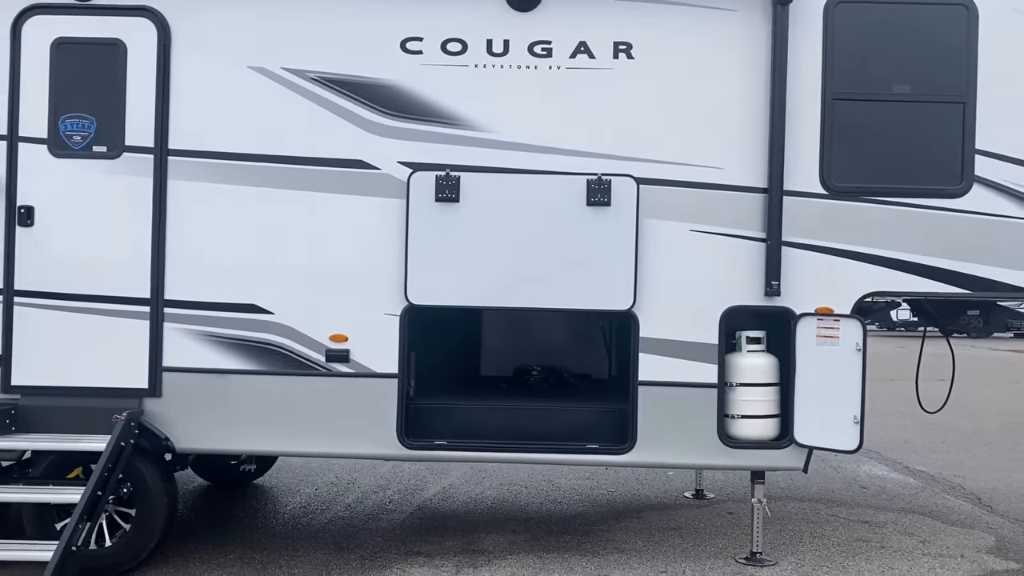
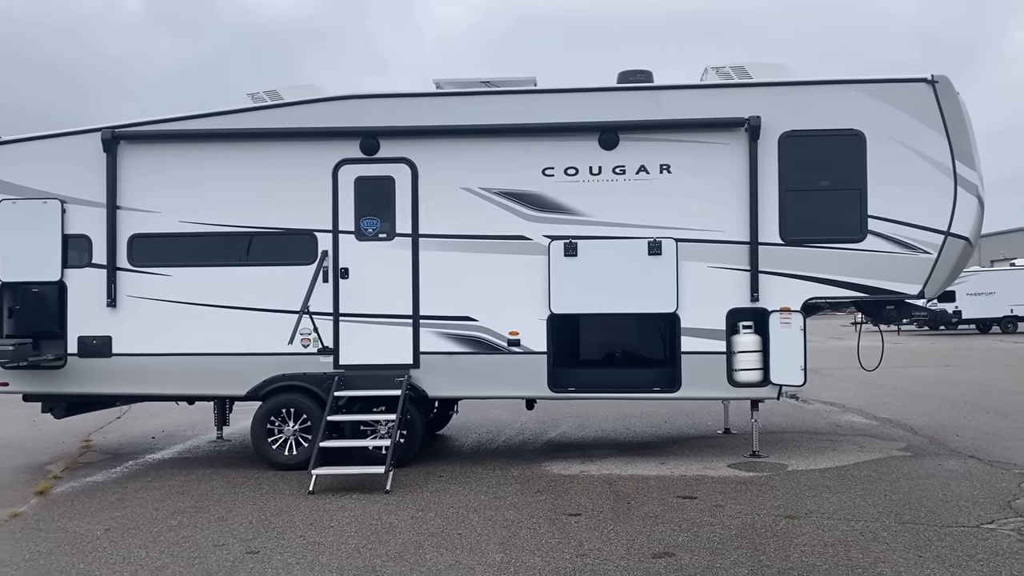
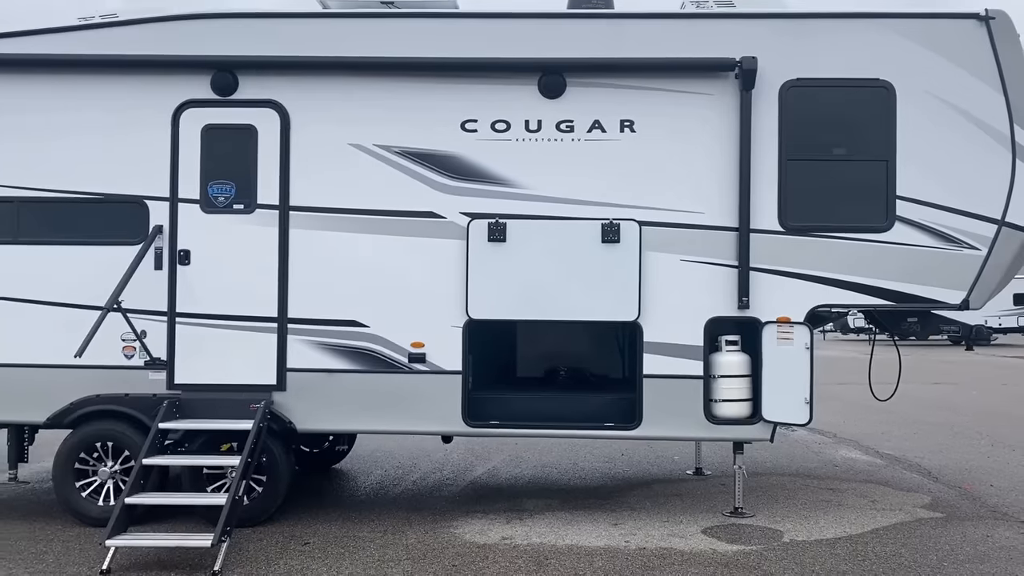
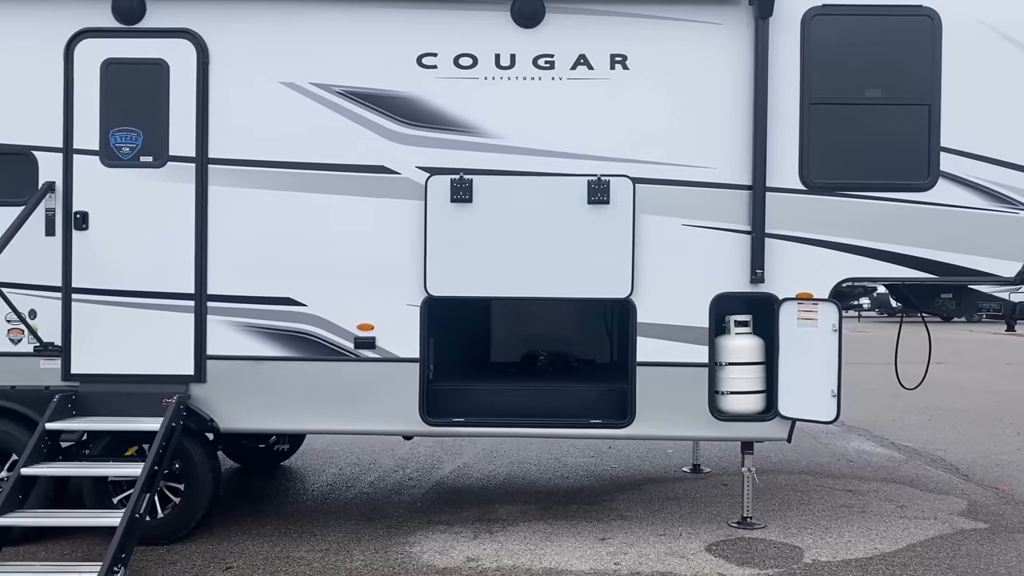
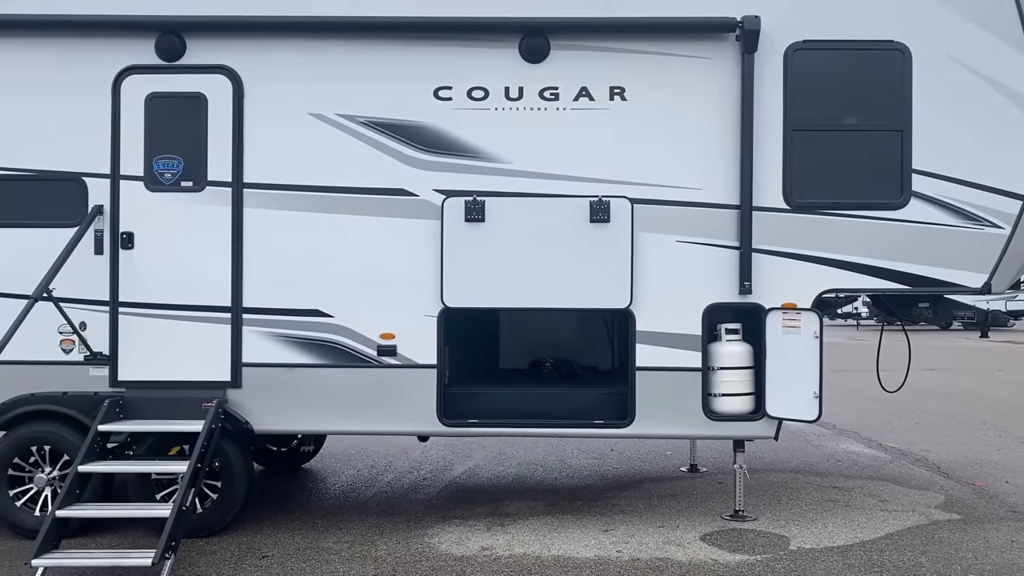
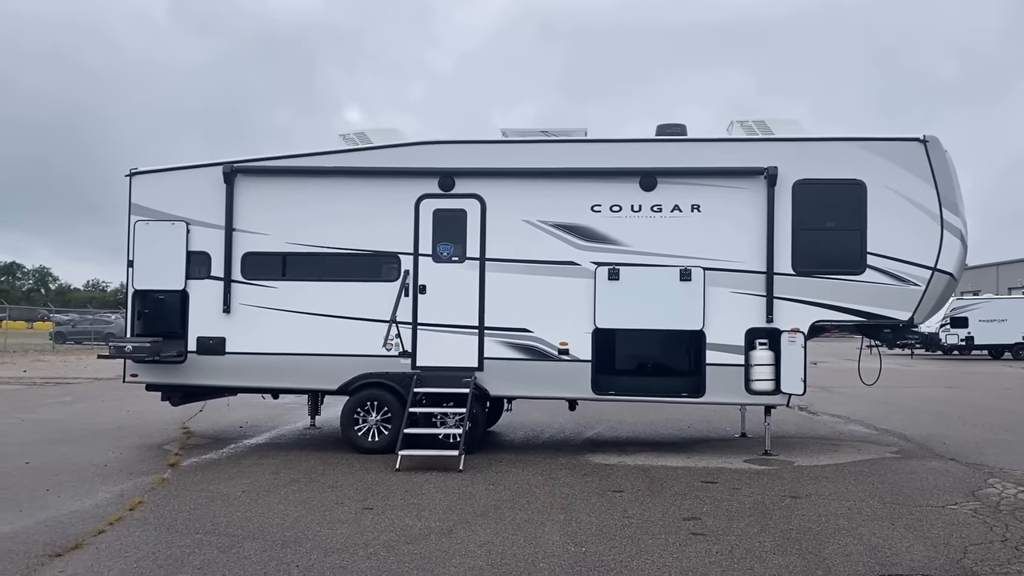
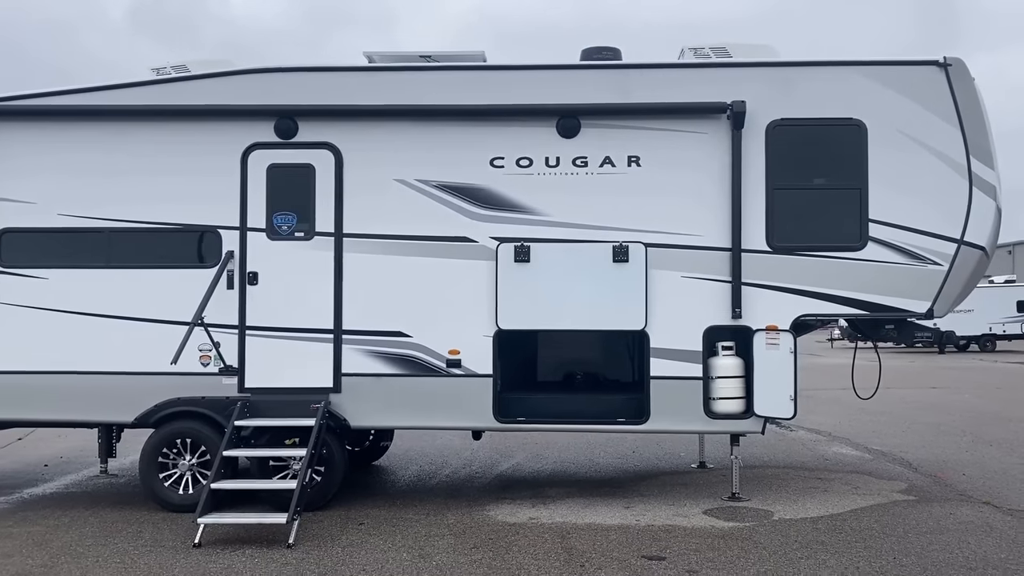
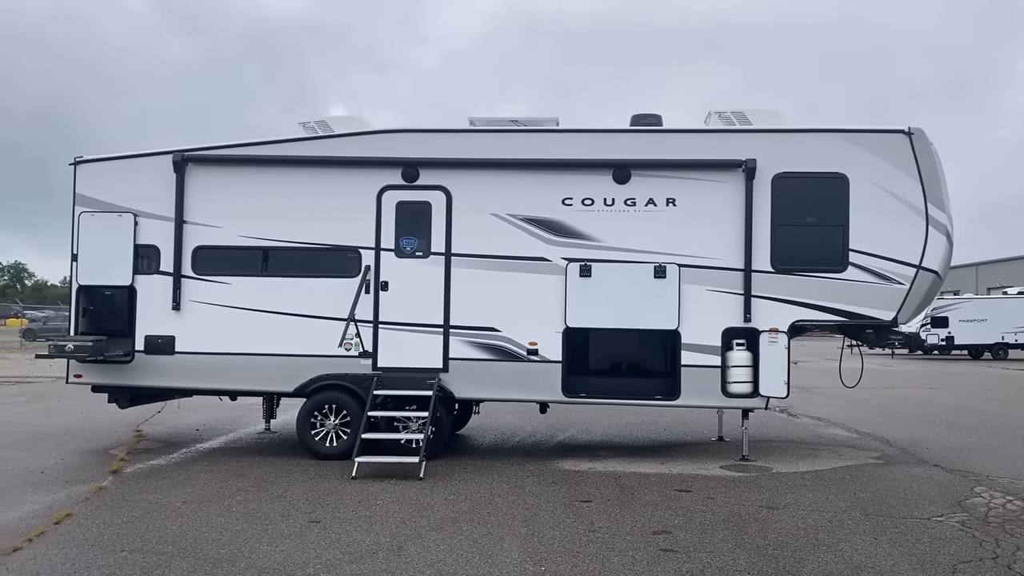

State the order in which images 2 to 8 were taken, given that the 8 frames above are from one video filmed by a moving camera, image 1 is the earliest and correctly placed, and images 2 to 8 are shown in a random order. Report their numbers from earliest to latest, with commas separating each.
4, 5, 3, 7, 2, 8, 6
